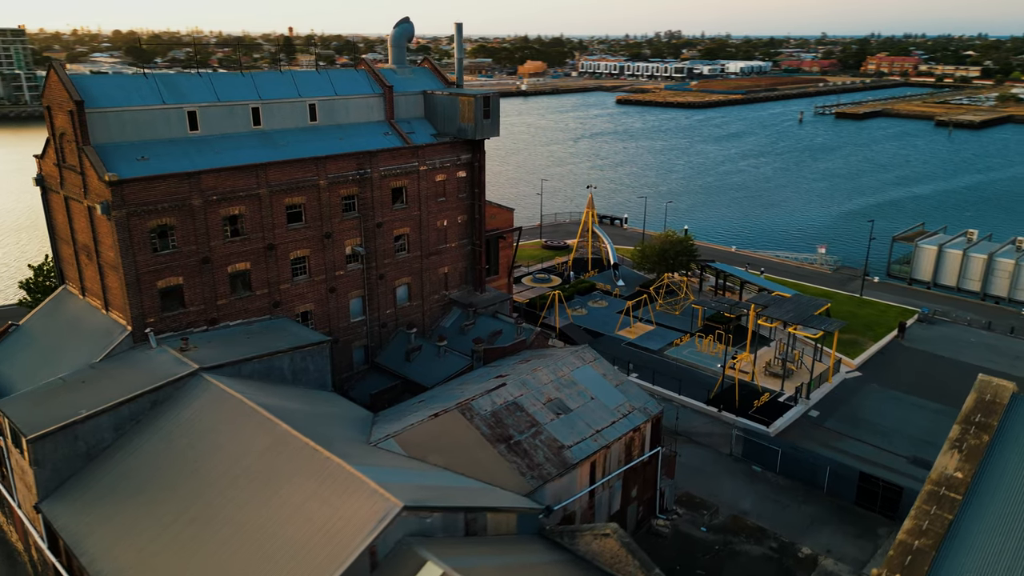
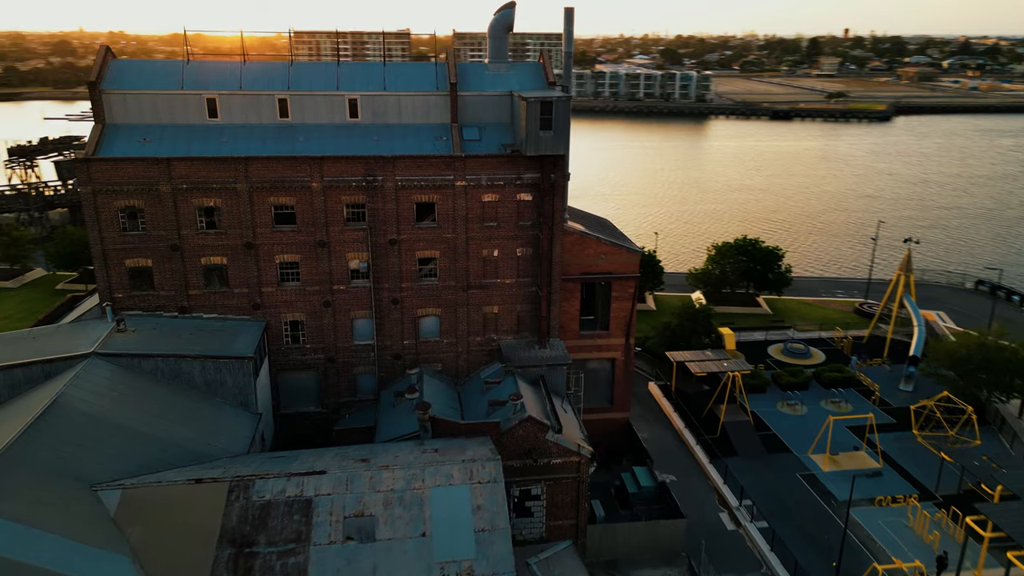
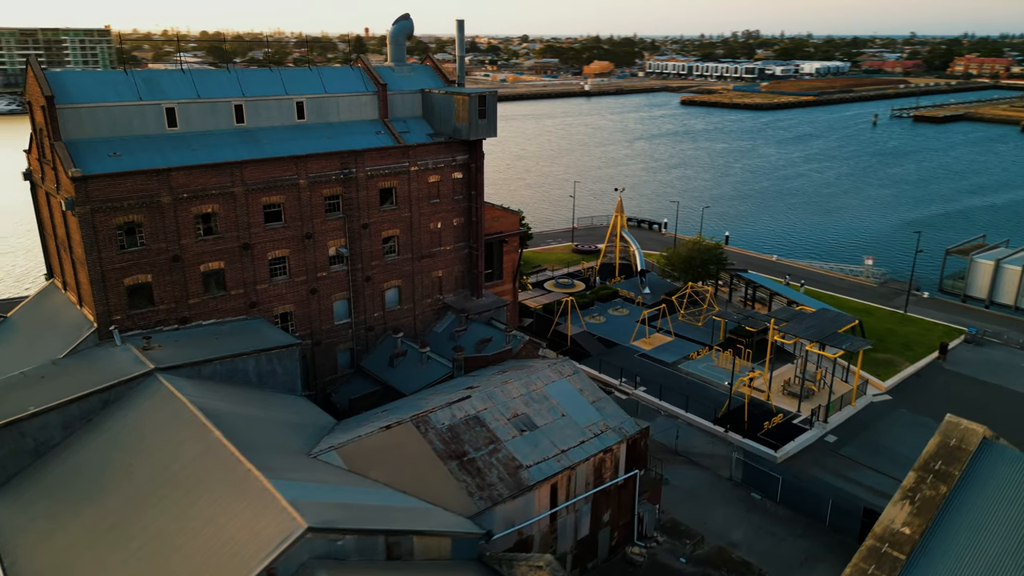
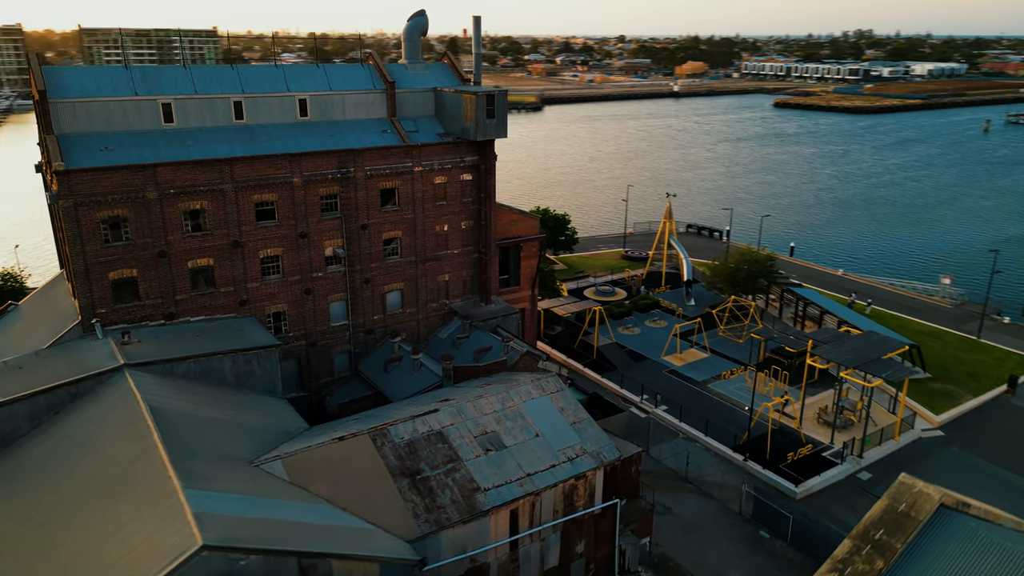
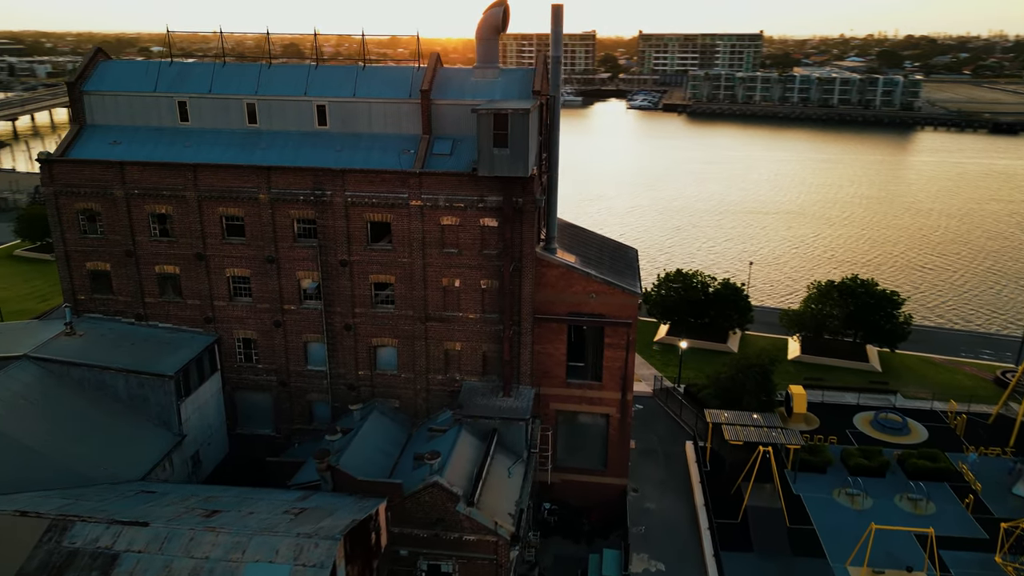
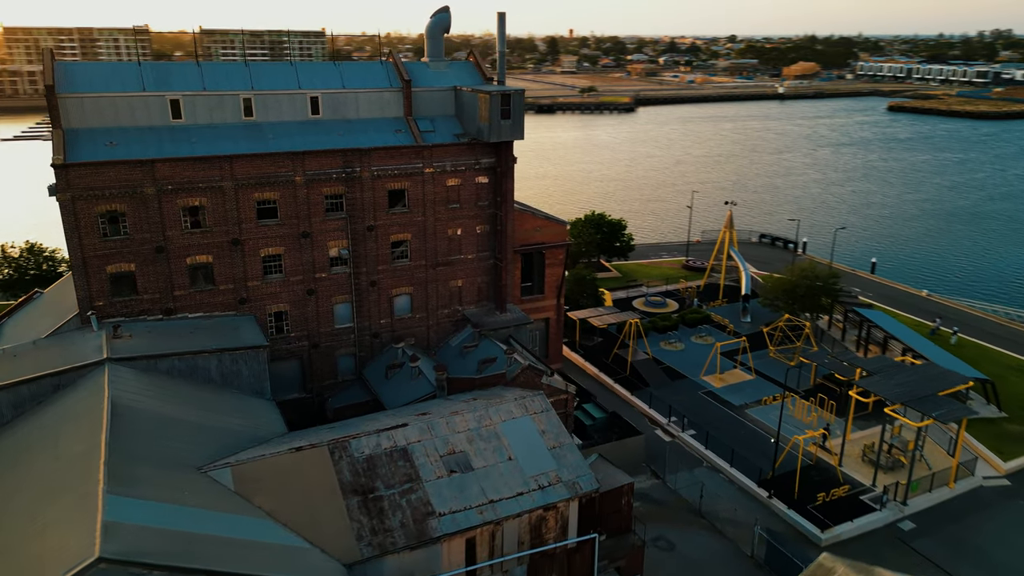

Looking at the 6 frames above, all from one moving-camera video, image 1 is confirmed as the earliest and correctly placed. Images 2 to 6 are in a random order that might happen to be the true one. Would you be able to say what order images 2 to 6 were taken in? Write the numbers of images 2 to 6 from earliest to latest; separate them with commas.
3, 4, 6, 2, 5
